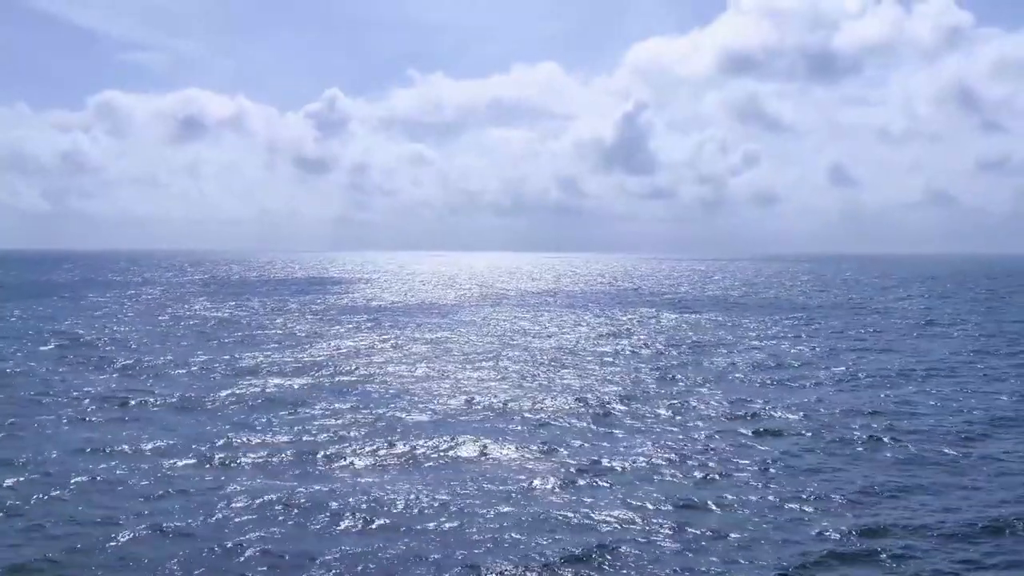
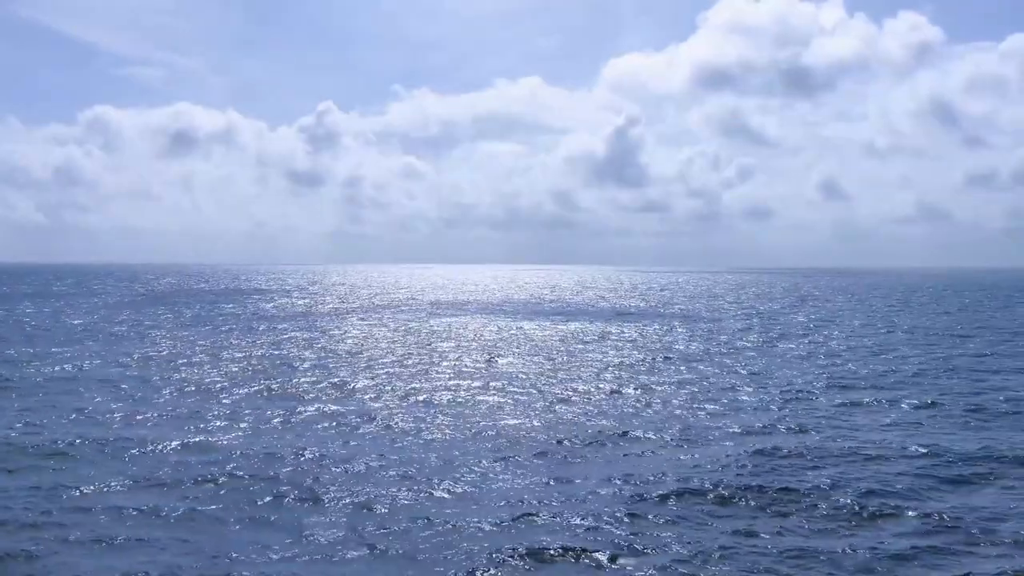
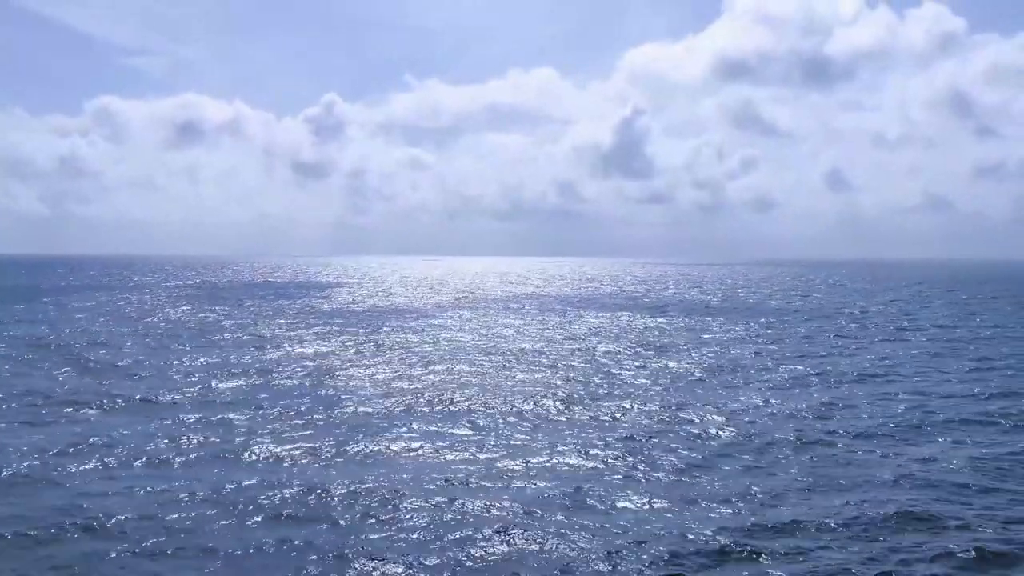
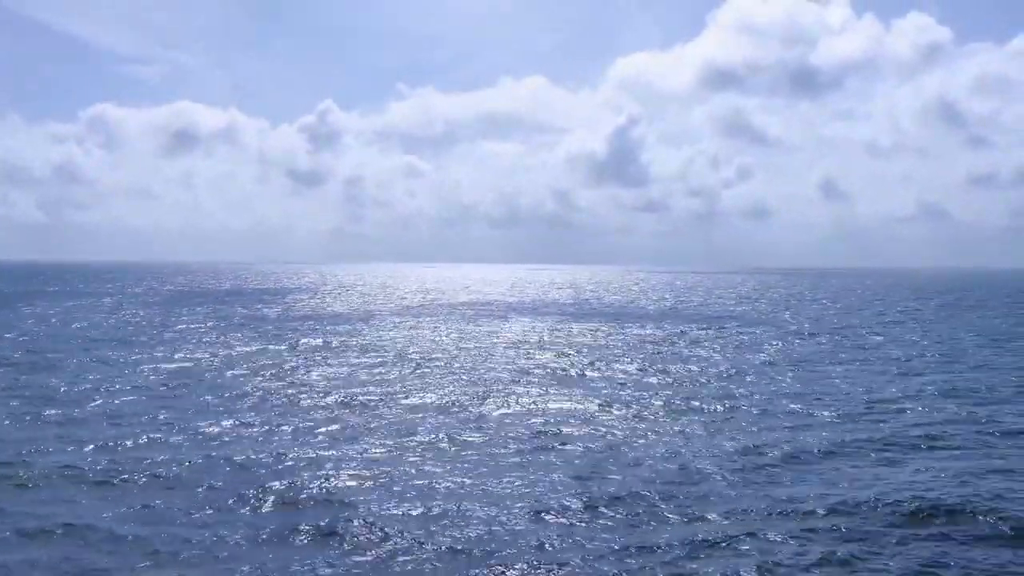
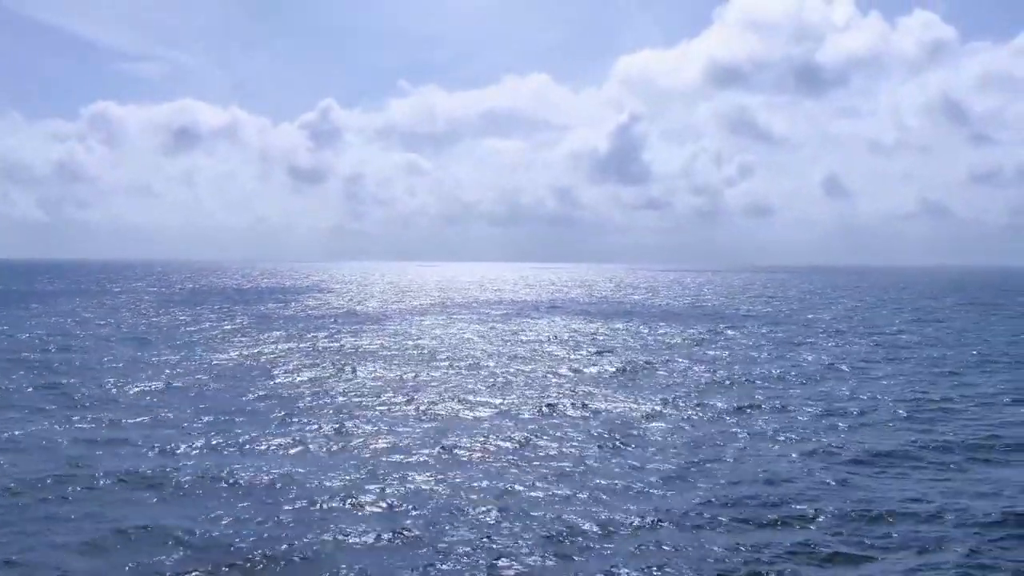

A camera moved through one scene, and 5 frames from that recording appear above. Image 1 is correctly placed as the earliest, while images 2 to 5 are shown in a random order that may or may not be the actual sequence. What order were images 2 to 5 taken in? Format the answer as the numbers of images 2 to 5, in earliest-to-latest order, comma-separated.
3, 5, 4, 2
